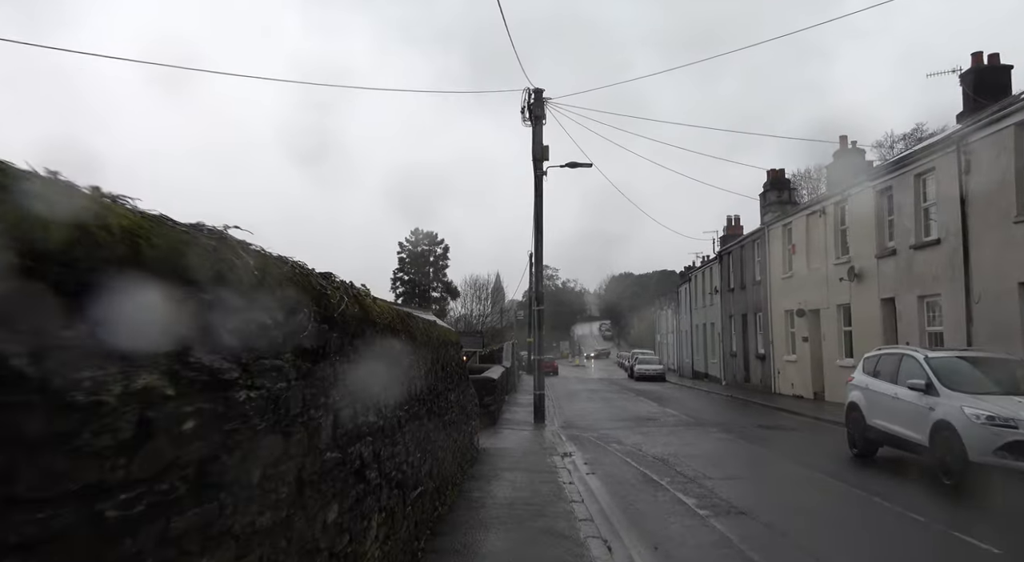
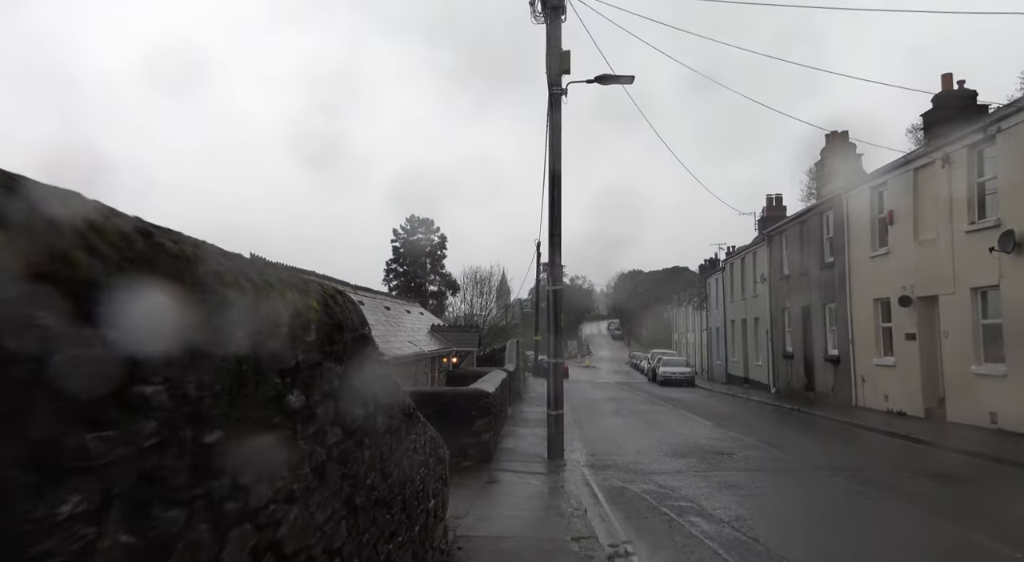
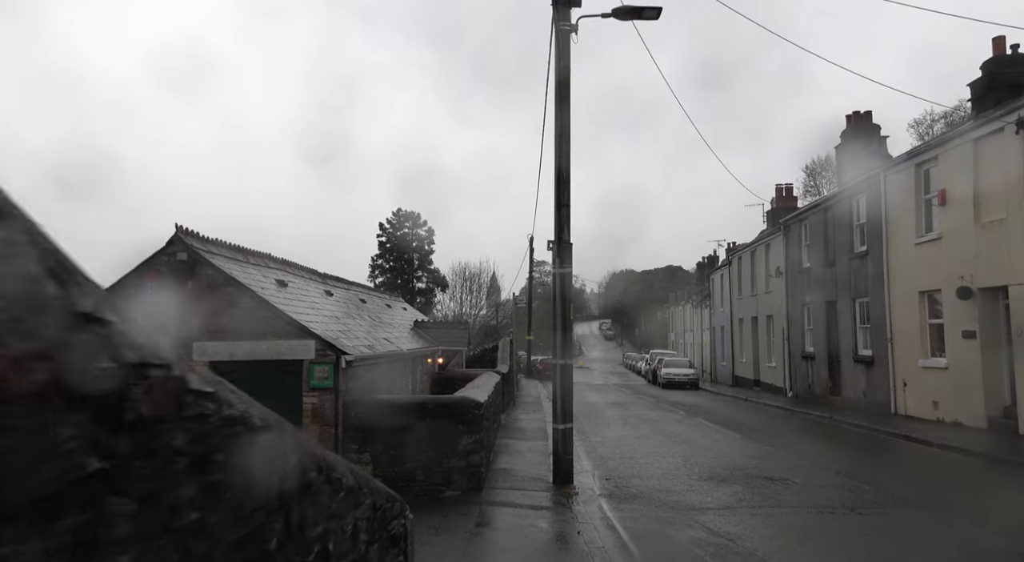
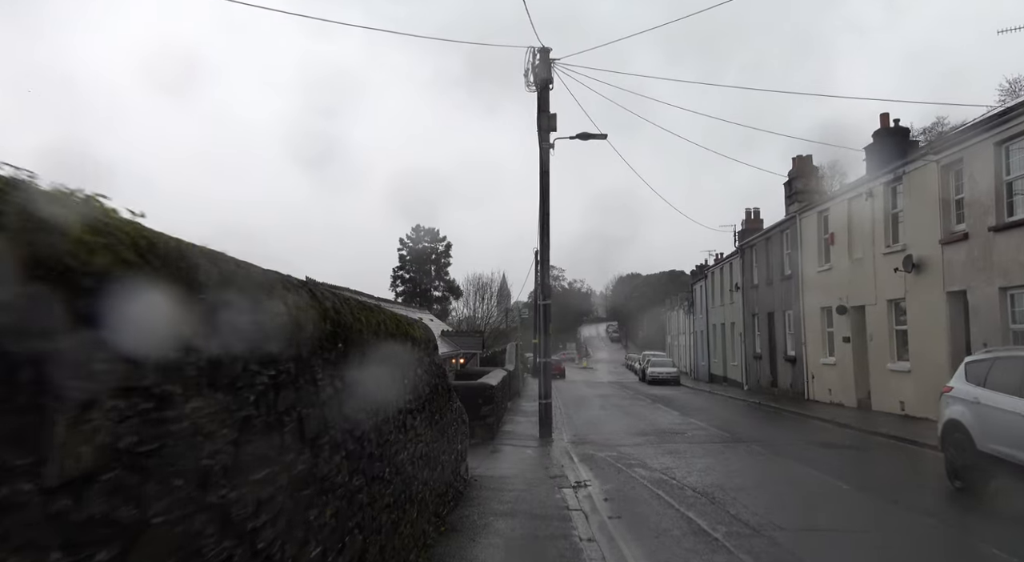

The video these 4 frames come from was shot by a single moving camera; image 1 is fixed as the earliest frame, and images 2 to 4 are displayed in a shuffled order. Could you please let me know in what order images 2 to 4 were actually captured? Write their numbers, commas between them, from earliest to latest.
4, 2, 3
